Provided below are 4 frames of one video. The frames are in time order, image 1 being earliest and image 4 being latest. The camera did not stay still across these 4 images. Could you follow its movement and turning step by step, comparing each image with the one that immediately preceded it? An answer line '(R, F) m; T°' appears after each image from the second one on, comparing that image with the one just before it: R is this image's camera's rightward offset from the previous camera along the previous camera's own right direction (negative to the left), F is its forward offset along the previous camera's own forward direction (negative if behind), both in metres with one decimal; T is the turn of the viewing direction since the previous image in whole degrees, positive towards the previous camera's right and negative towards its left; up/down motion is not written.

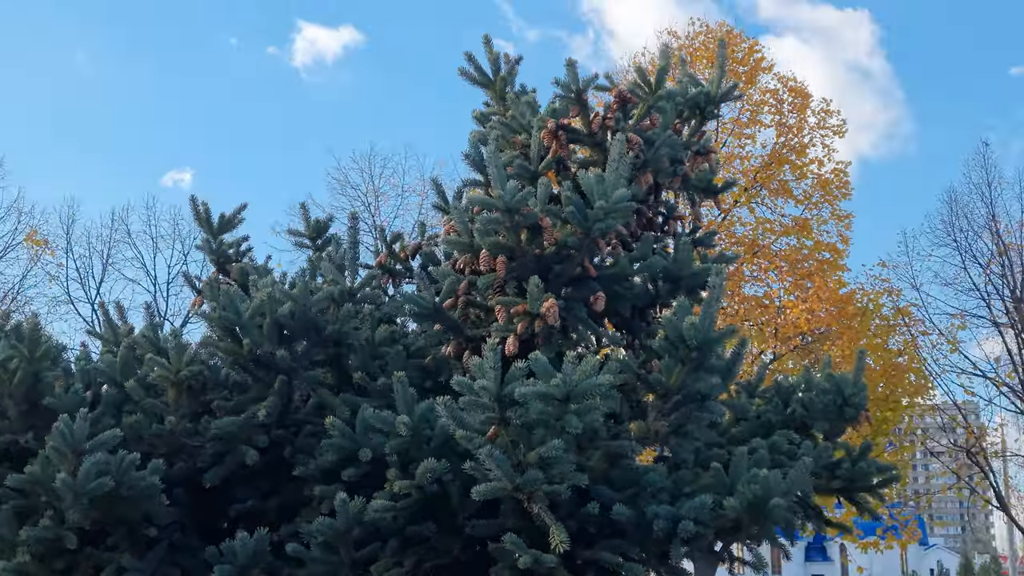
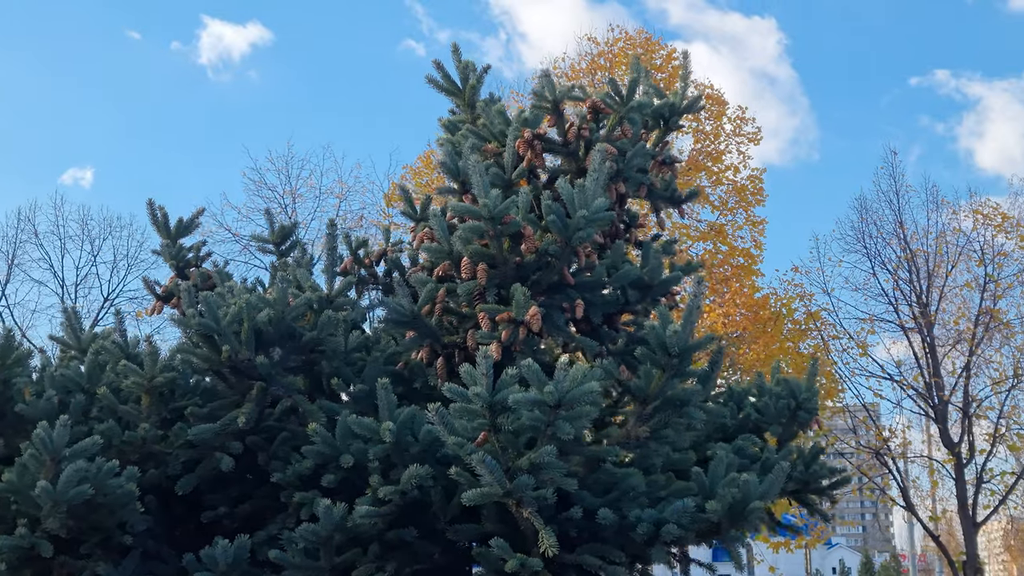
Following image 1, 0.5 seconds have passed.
(-0.3, -0.1) m; +4°
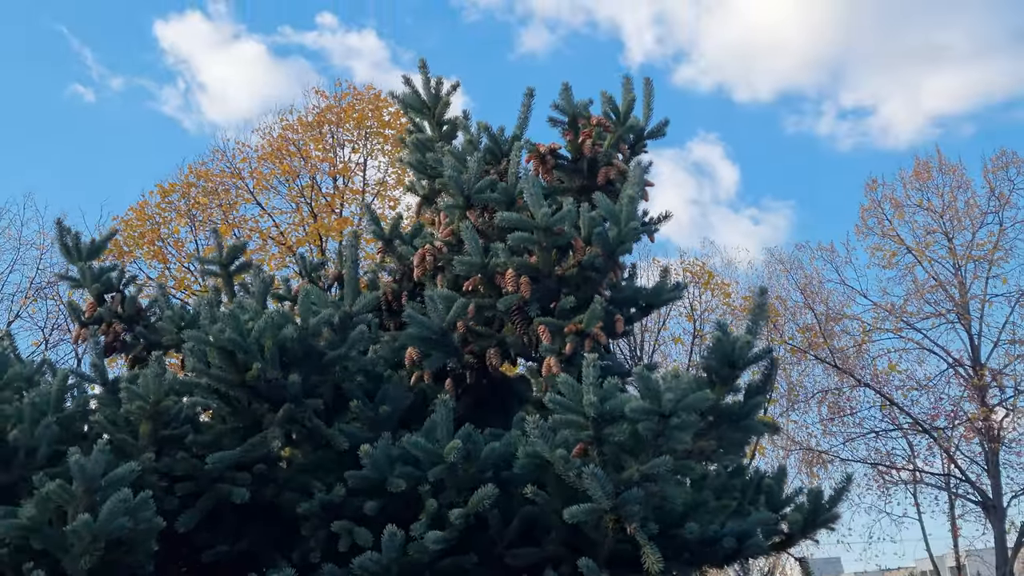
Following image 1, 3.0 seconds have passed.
(-1.5, +0.4) m; +14°
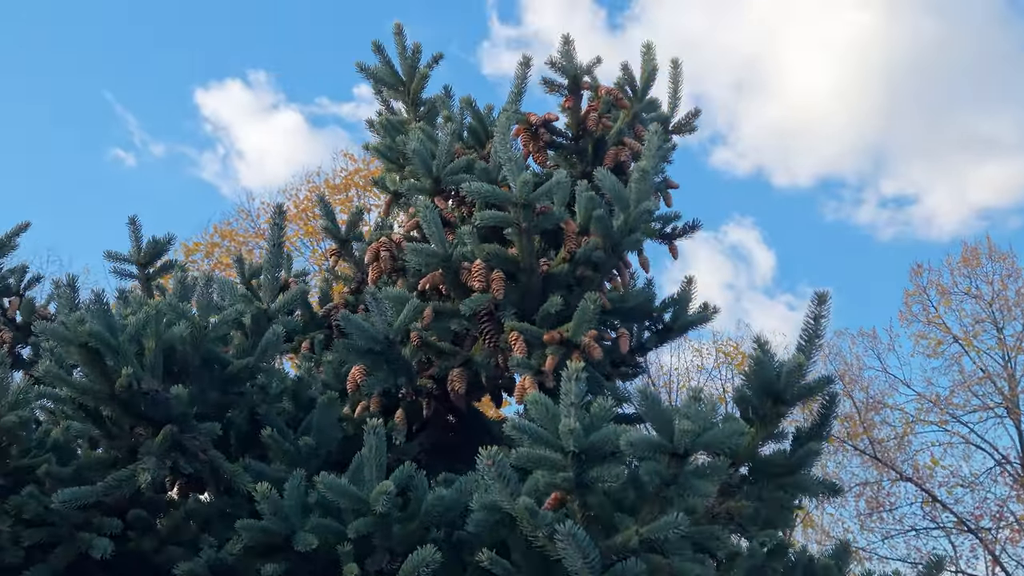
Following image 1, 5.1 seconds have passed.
(+0.2, +1.4) m; -2°
